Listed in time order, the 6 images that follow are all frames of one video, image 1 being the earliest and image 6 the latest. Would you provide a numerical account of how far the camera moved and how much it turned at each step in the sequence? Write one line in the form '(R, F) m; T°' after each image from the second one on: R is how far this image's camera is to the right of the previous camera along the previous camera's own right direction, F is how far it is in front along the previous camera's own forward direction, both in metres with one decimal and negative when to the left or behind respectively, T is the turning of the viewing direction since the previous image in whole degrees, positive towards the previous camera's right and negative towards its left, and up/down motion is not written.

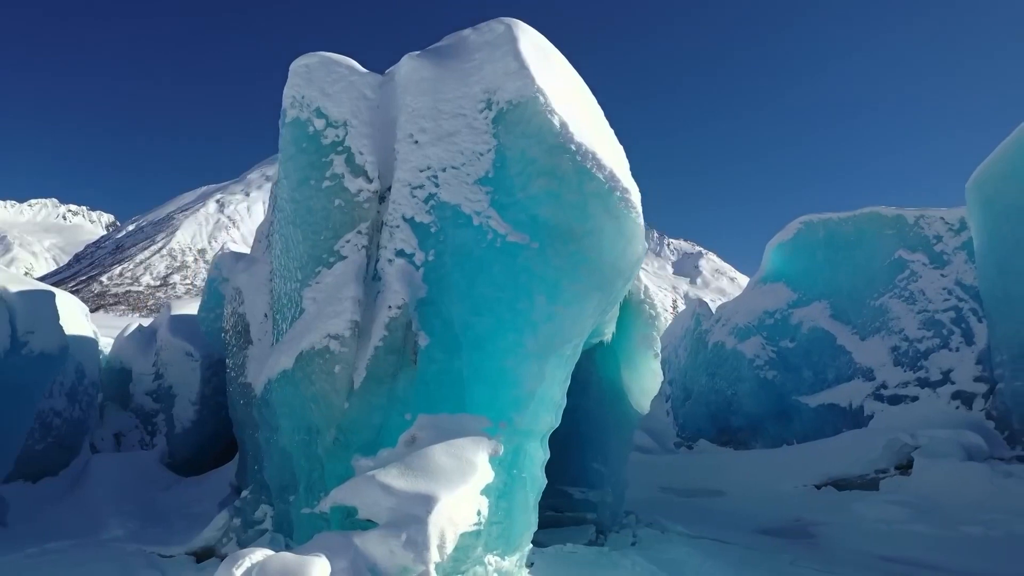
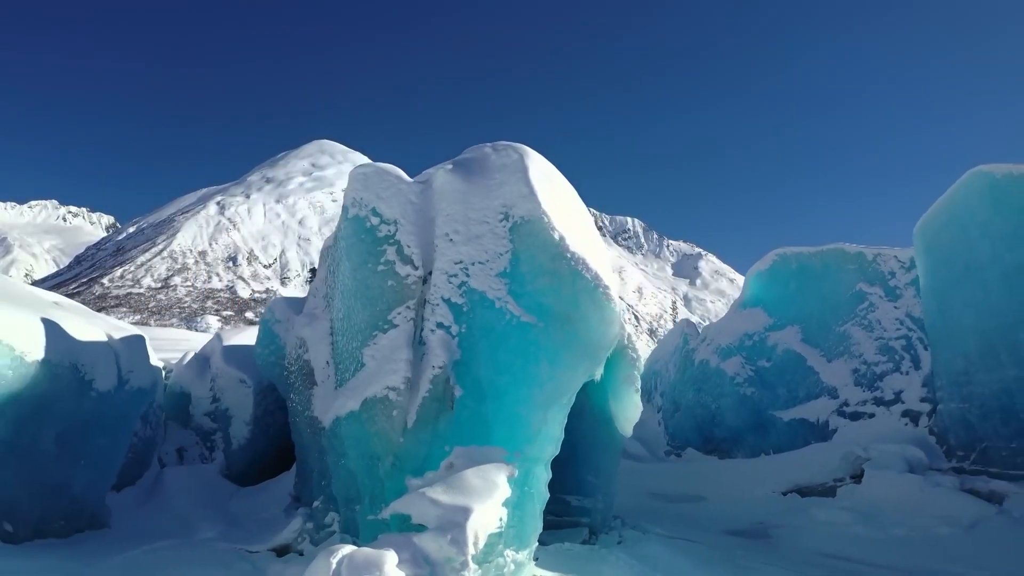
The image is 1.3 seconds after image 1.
(-0.1, -1.3) m; 0°
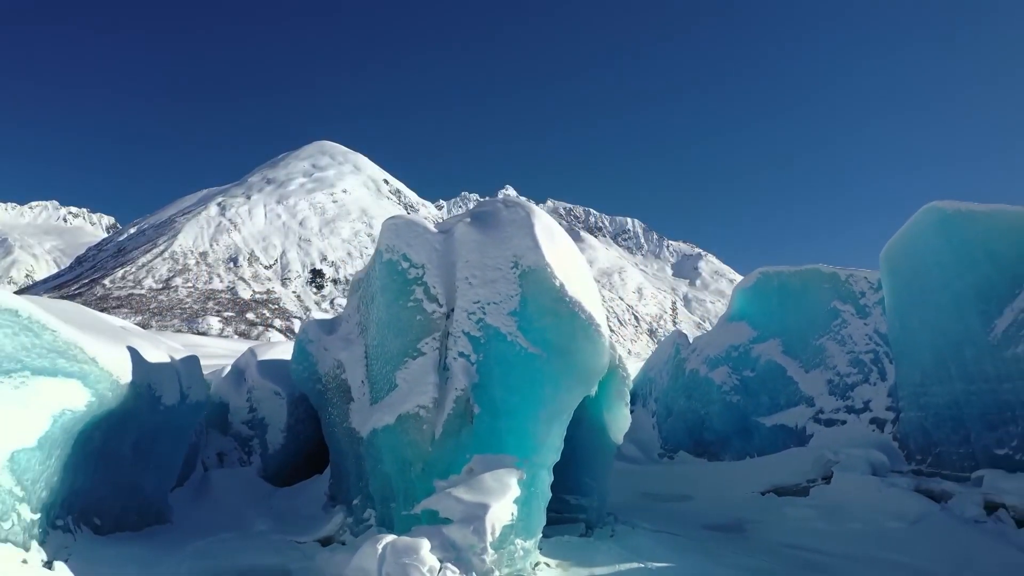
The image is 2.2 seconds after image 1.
(-0.1, -1.1) m; 0°
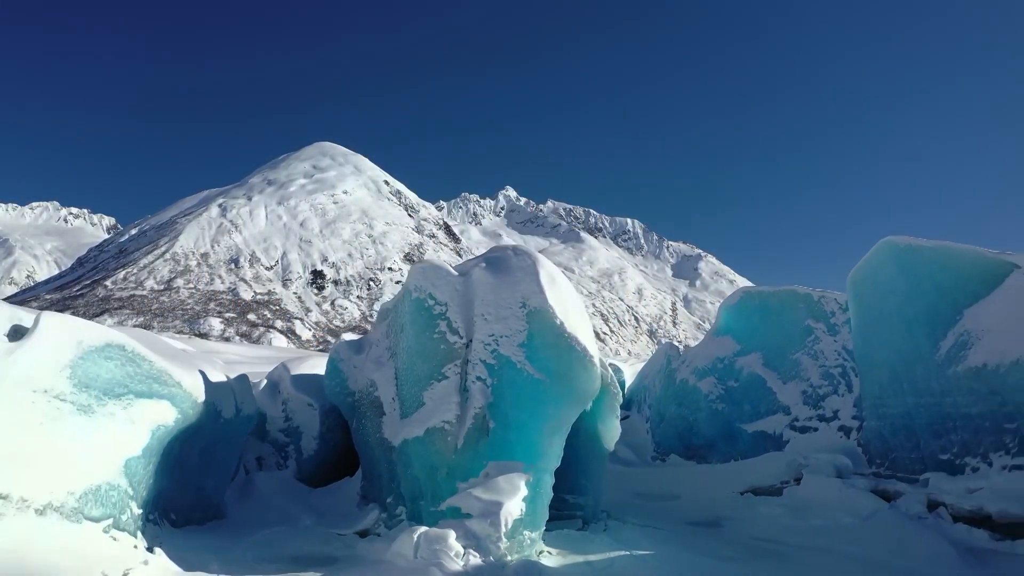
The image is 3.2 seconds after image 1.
(-0.1, -1.3) m; 0°
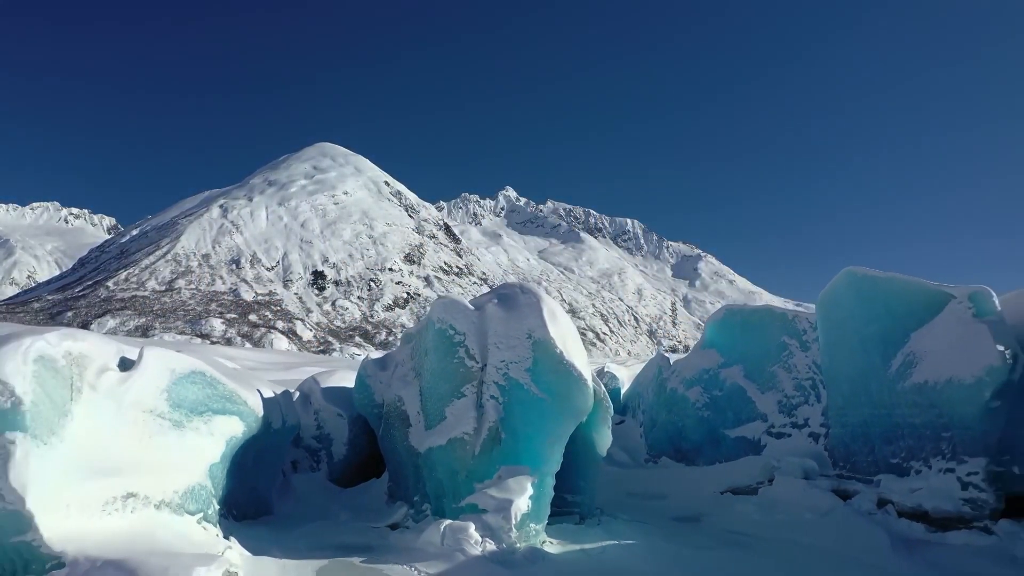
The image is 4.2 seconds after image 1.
(-0.1, -1.6) m; 0°
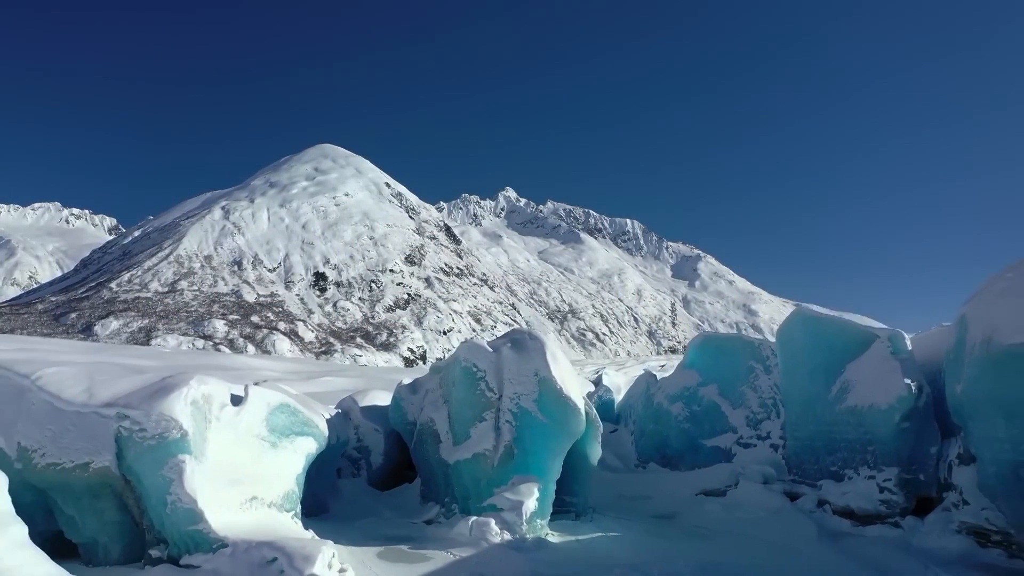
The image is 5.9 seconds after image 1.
(-0.2, -2.6) m; 0°
